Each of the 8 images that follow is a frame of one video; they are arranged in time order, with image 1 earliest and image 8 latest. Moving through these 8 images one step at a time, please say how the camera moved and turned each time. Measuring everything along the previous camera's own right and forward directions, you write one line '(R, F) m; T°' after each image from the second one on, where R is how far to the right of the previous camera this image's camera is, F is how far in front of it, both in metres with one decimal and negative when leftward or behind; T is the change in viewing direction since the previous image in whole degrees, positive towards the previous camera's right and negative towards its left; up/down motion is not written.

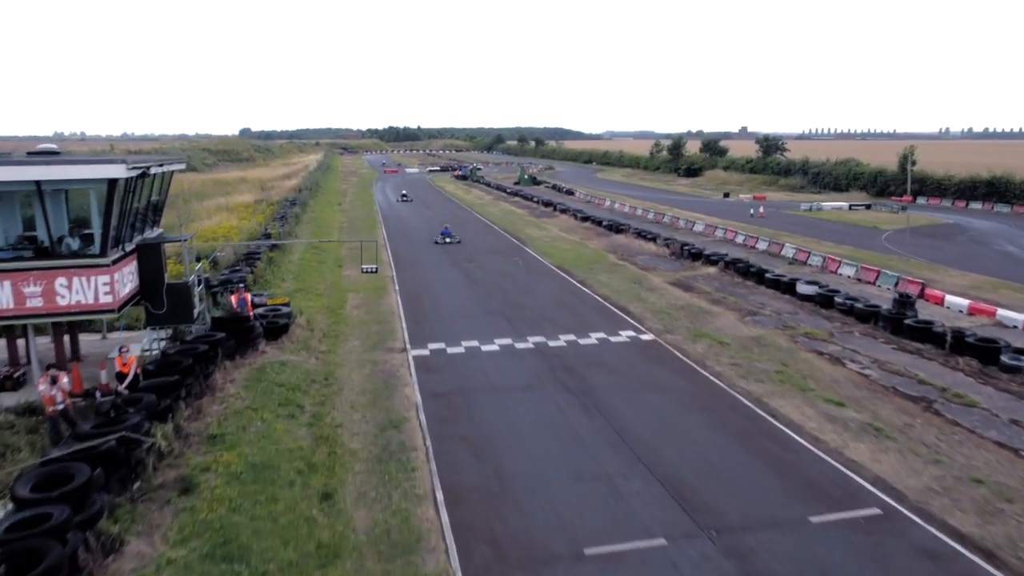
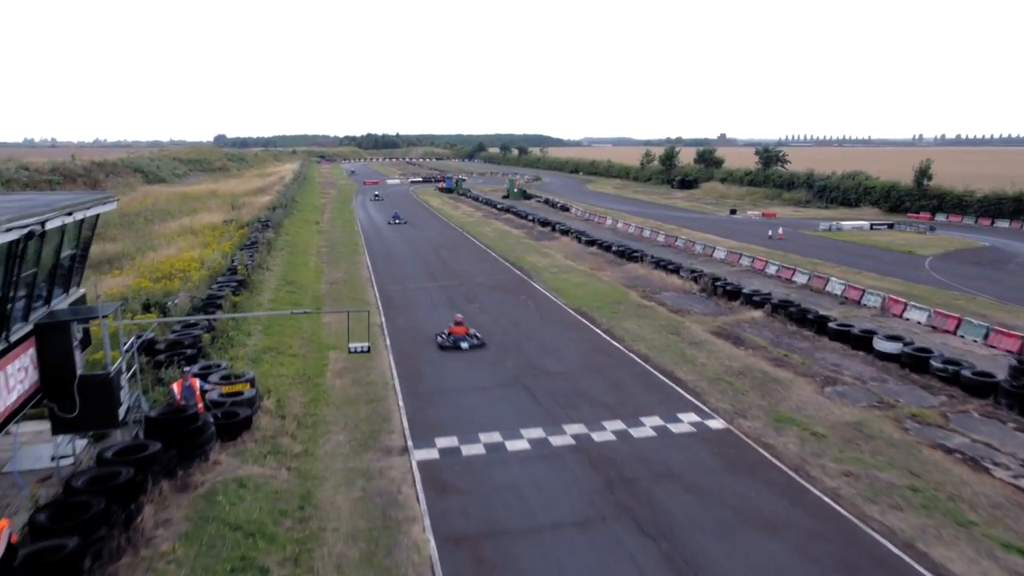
(-0.8, +3.3) m; +2°
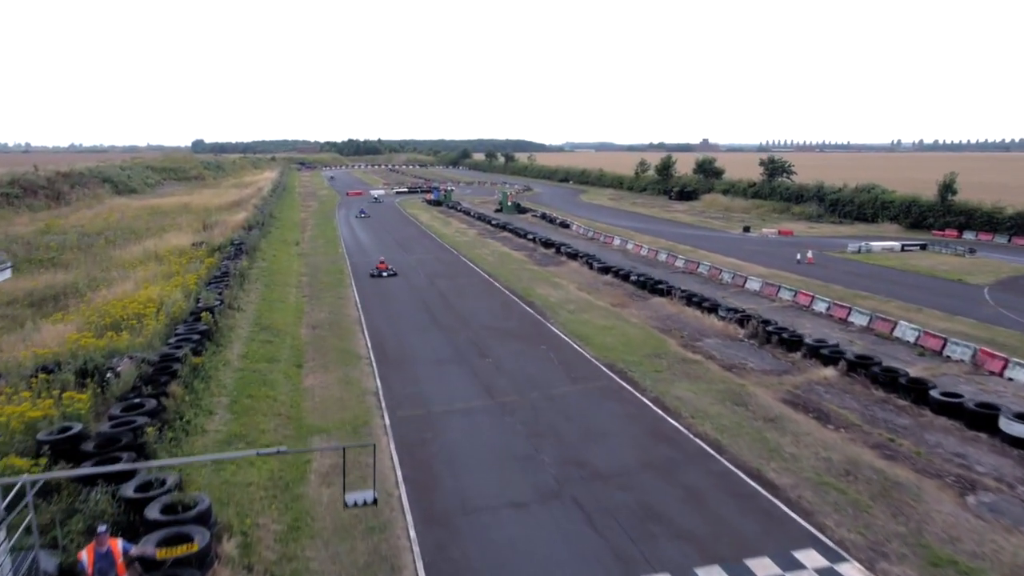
(-0.8, +3.3) m; +1°
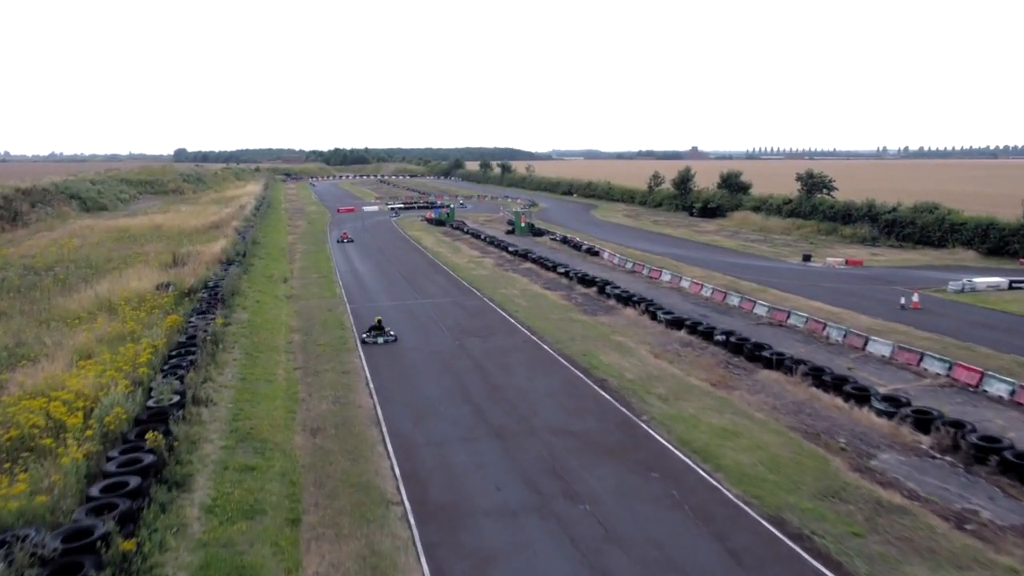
(-1.7, +5.7) m; +1°
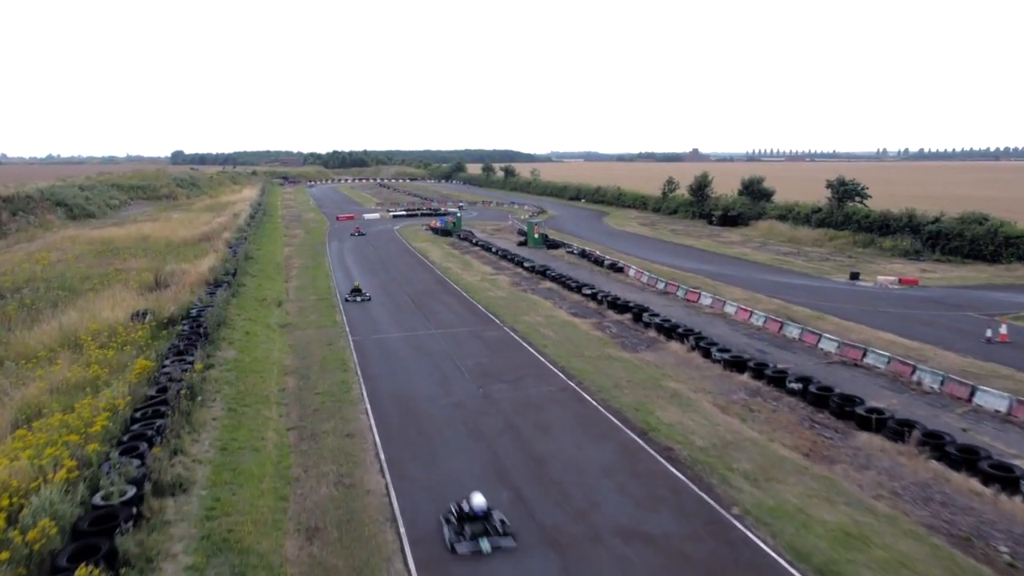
(-0.8, +3.2) m; 0°
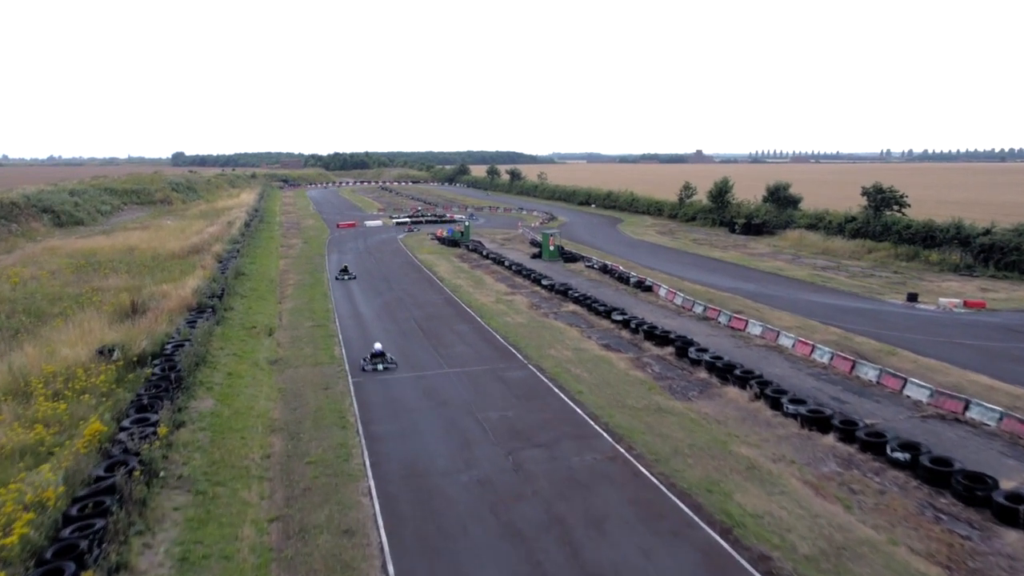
(-0.6, +3.2) m; 0°
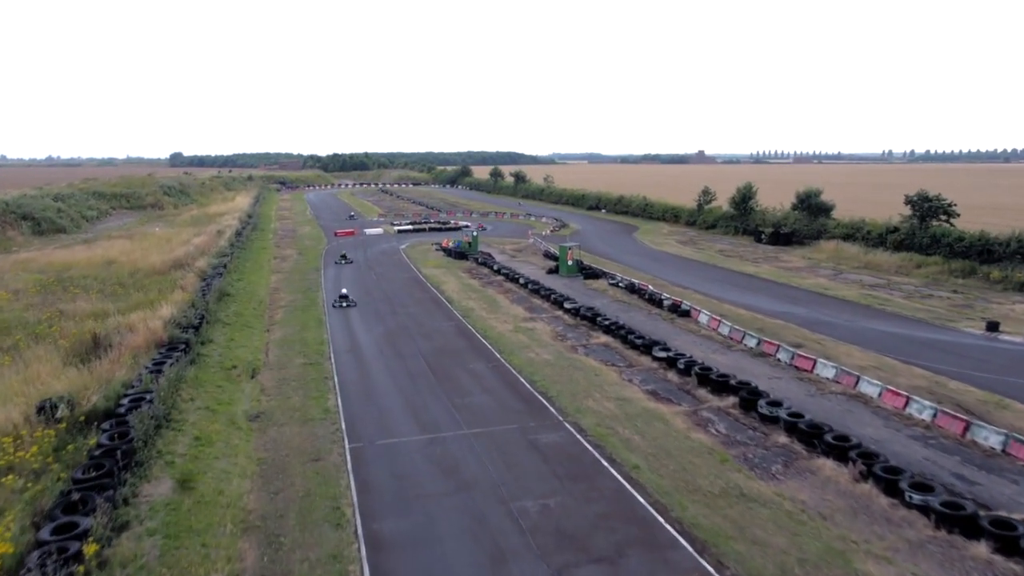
(-0.7, +3.6) m; 0°
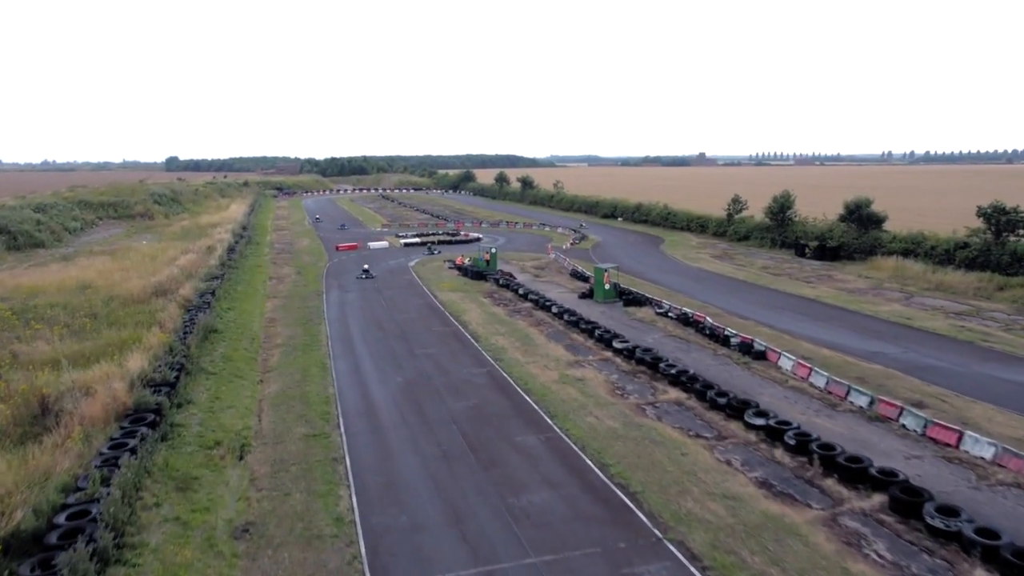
(-1.3, +4.4) m; 0°
